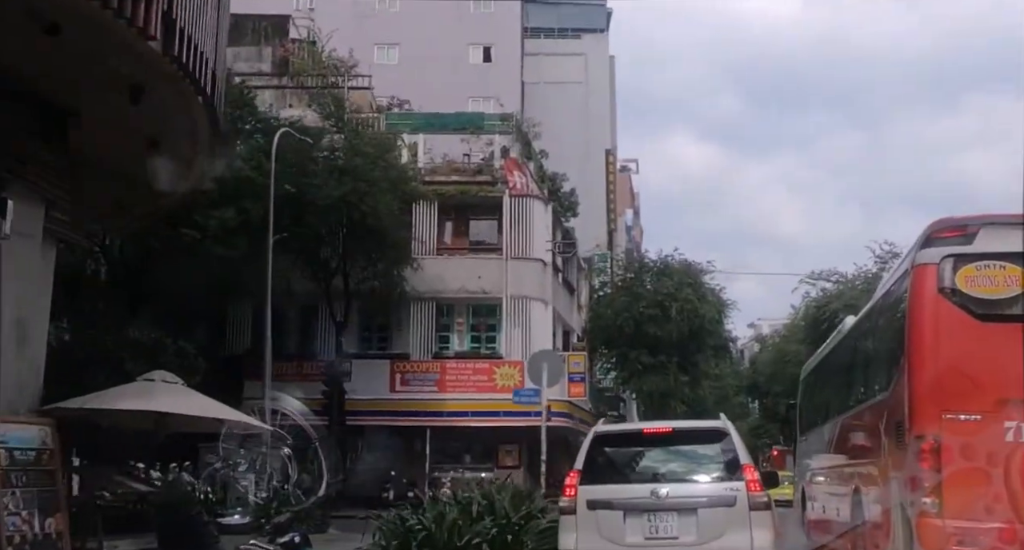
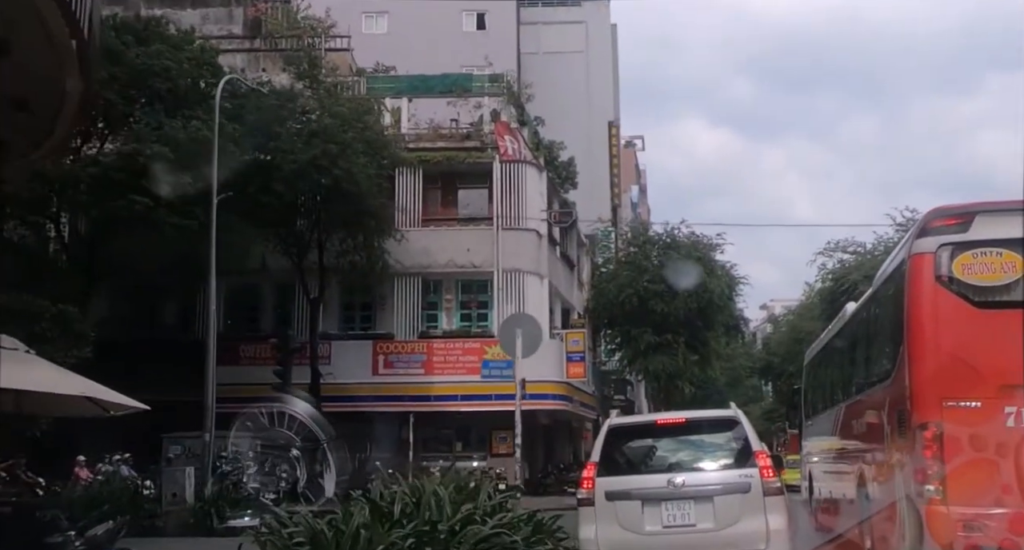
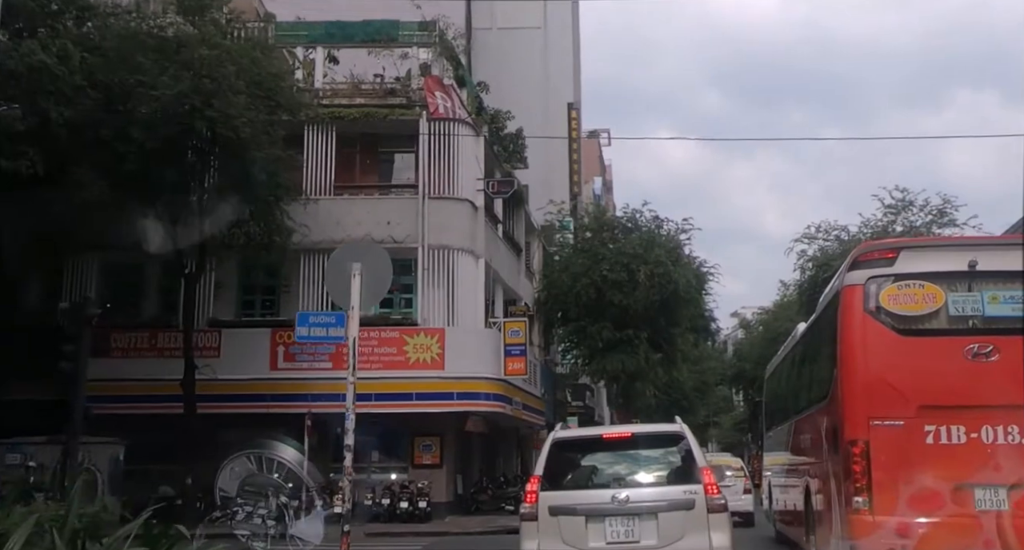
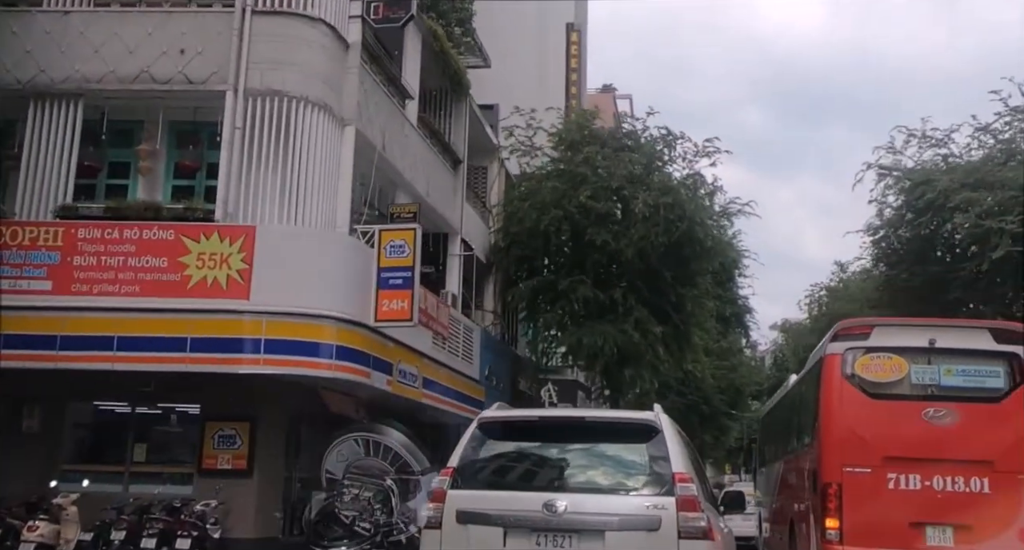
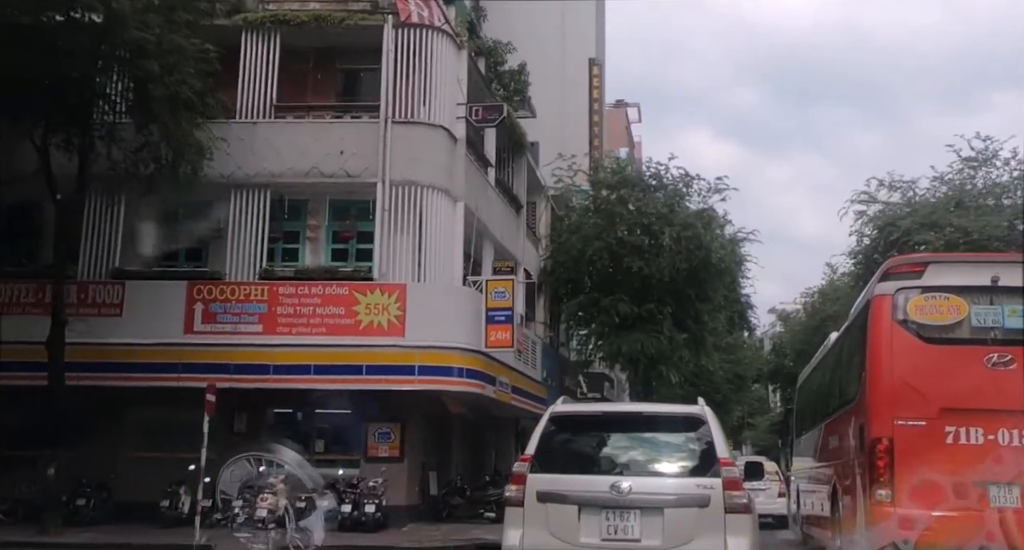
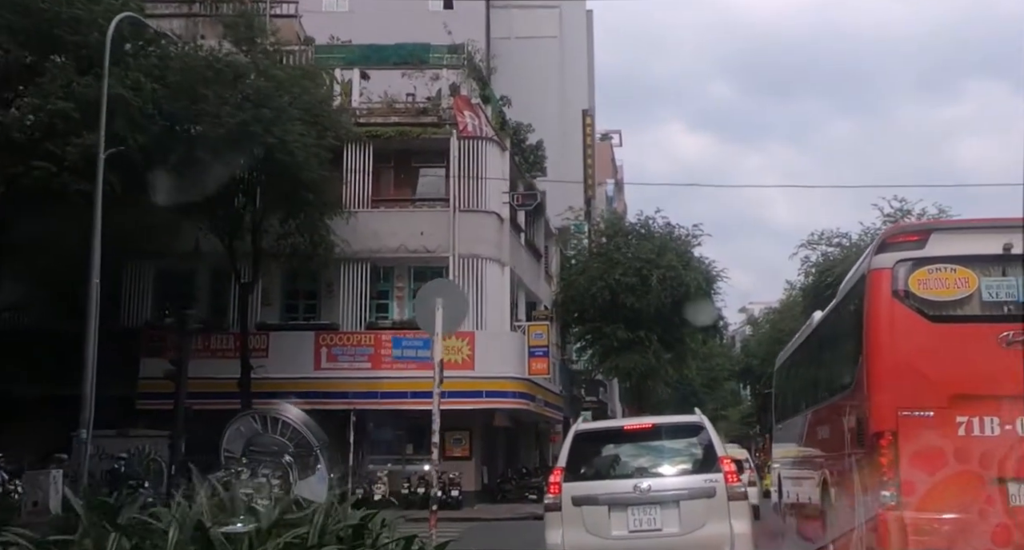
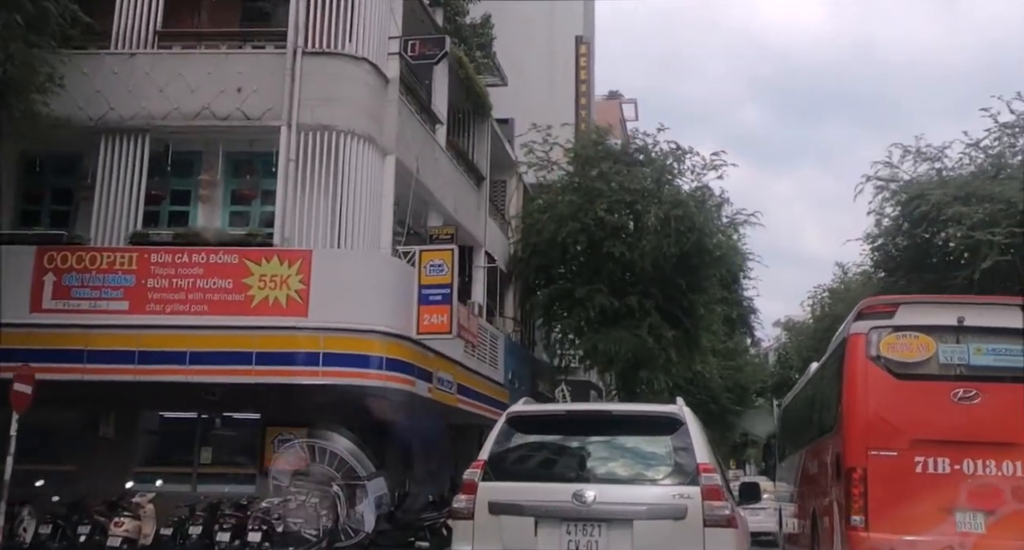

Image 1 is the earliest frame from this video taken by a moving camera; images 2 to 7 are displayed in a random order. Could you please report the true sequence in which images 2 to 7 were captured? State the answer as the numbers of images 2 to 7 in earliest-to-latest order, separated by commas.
2, 6, 3, 5, 7, 4
